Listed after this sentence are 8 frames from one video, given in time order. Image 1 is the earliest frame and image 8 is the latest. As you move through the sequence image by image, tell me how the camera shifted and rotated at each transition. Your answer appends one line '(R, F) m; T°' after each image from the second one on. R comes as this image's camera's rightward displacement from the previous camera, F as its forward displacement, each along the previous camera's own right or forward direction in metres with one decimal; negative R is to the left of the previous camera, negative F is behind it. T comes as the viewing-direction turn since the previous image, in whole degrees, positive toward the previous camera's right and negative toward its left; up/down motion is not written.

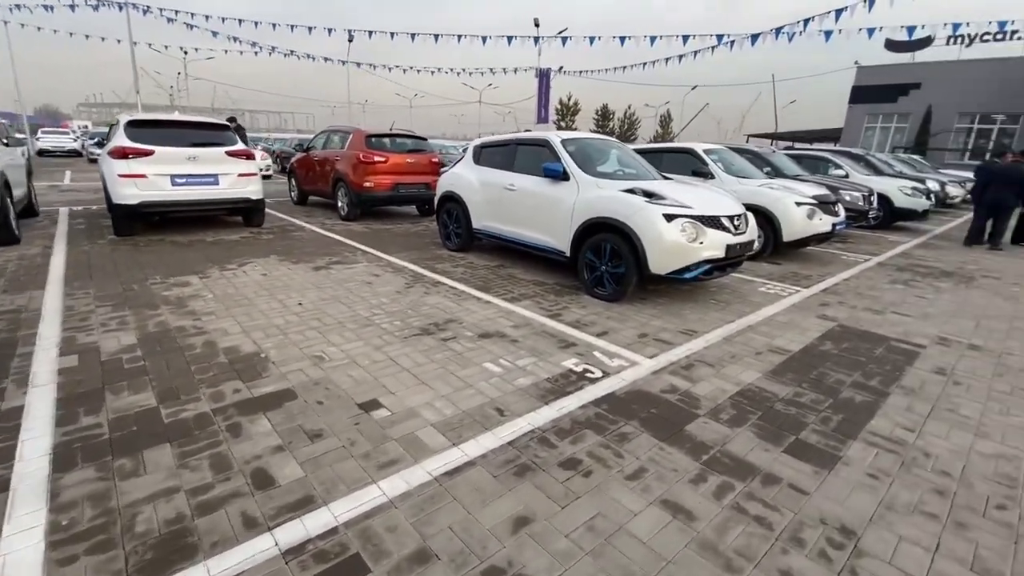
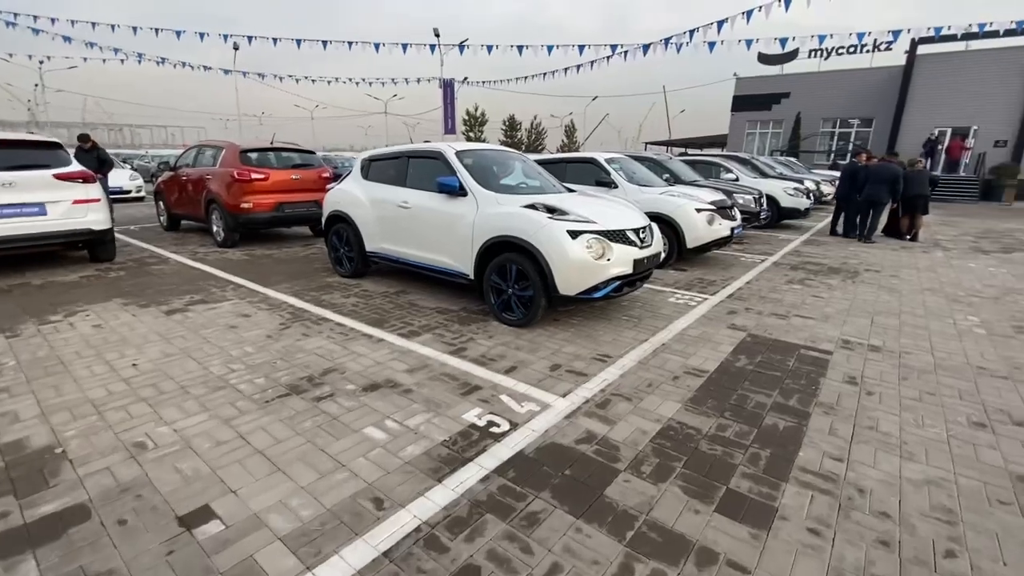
(+0.3, +0.5) m; +9°
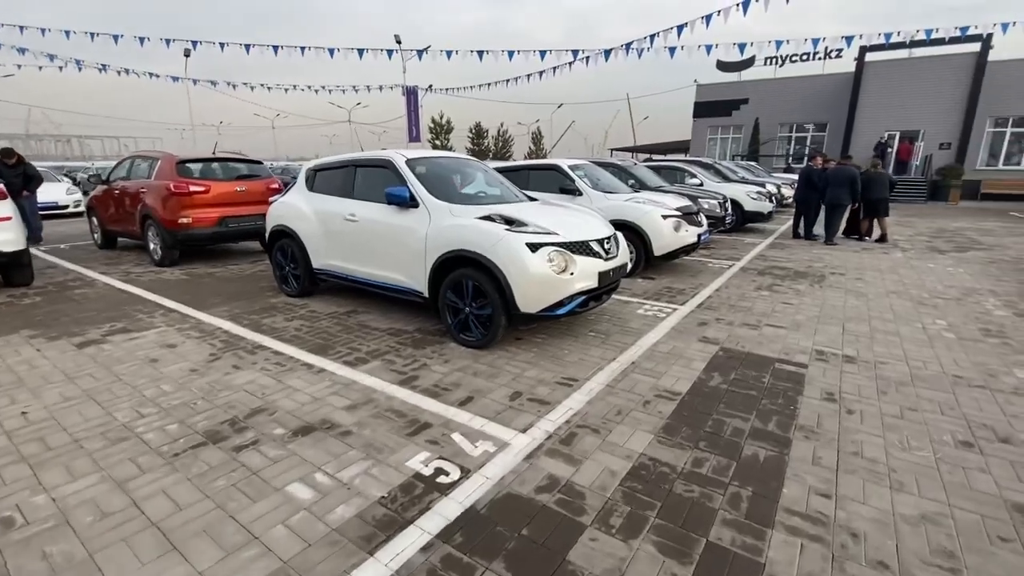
(+0.1, +0.4) m; +3°
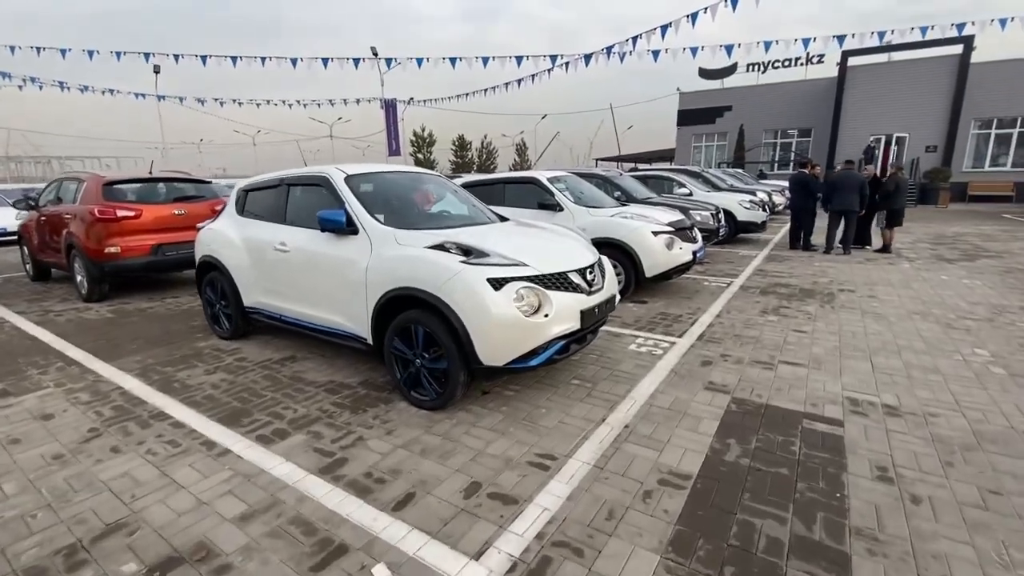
(+0.2, +0.8) m; +1°
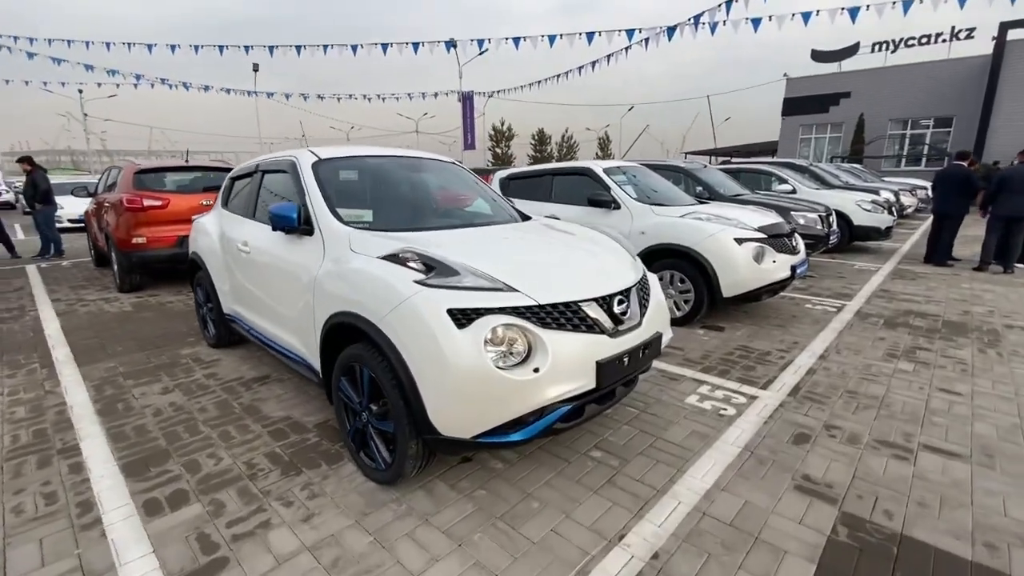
(+0.5, +1.1) m; -10°
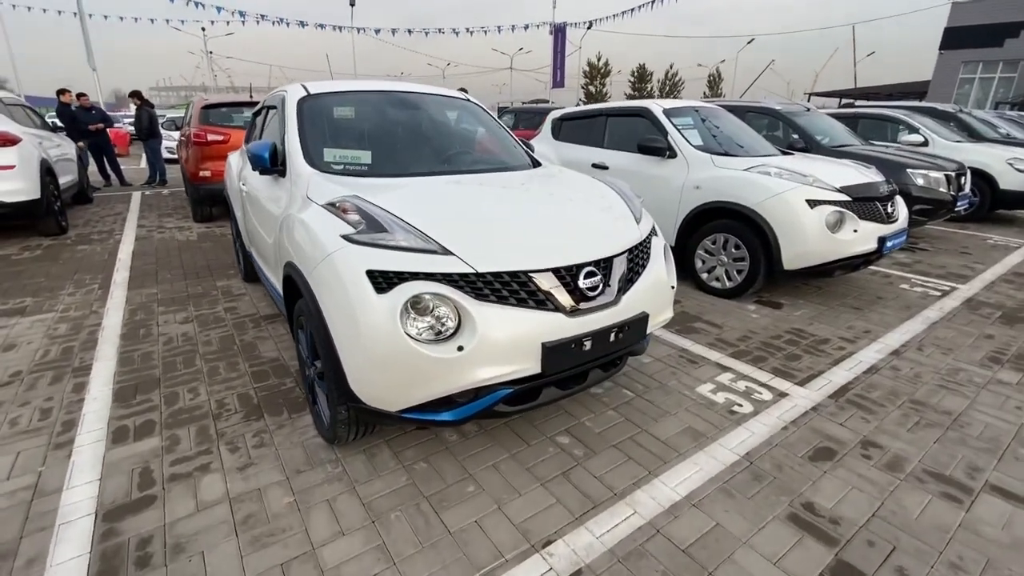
(+0.6, +0.4) m; -10°
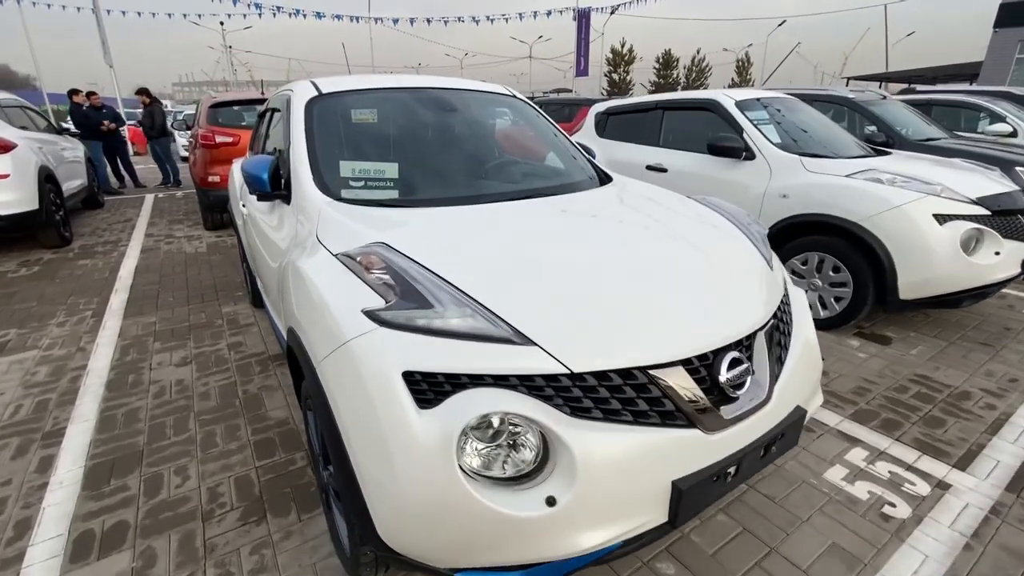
(-0.2, +0.7) m; -2°
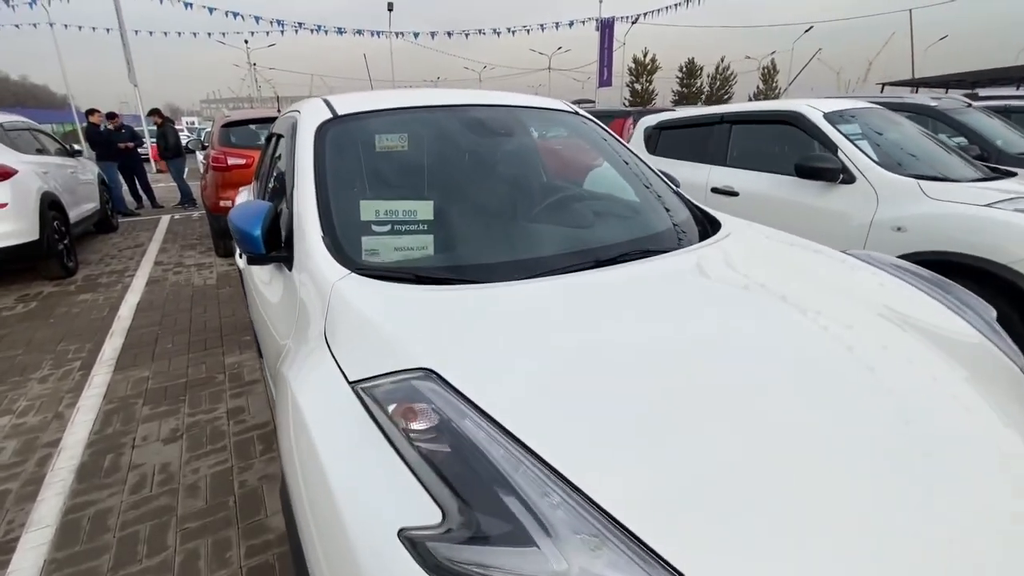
(-0.2, +0.6) m; -2°
